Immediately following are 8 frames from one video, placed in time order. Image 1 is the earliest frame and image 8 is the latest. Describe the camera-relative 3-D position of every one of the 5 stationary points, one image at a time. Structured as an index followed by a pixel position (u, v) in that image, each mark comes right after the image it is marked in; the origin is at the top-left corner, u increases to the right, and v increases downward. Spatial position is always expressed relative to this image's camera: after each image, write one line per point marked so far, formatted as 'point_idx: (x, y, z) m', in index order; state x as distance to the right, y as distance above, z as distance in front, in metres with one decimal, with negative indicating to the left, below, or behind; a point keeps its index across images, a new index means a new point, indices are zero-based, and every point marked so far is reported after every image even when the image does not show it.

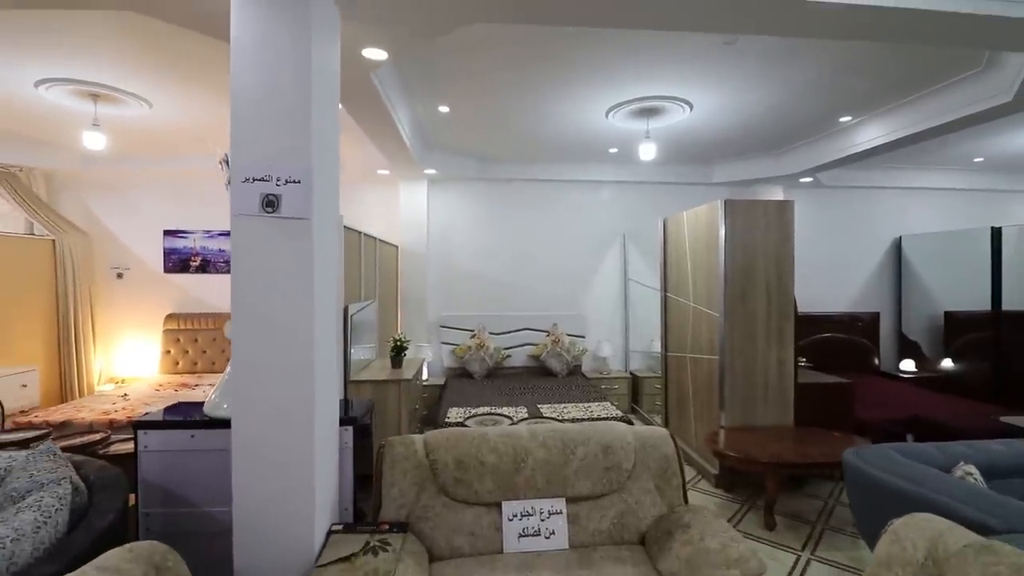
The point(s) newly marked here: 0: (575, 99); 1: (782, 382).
0: (+0.5, +1.4, +3.7) m
1: (+2.0, -0.7, +3.6) m
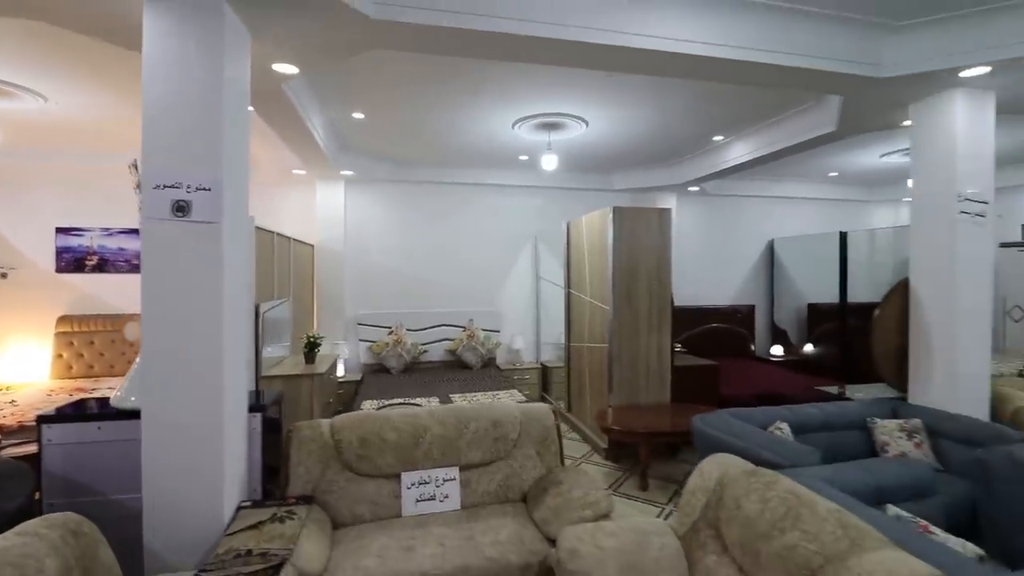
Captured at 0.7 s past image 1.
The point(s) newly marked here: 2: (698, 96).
0: (-0.3, +1.5, +4.1) m
1: (+1.3, -0.7, +4.2) m
2: (+1.4, +1.4, +3.7) m
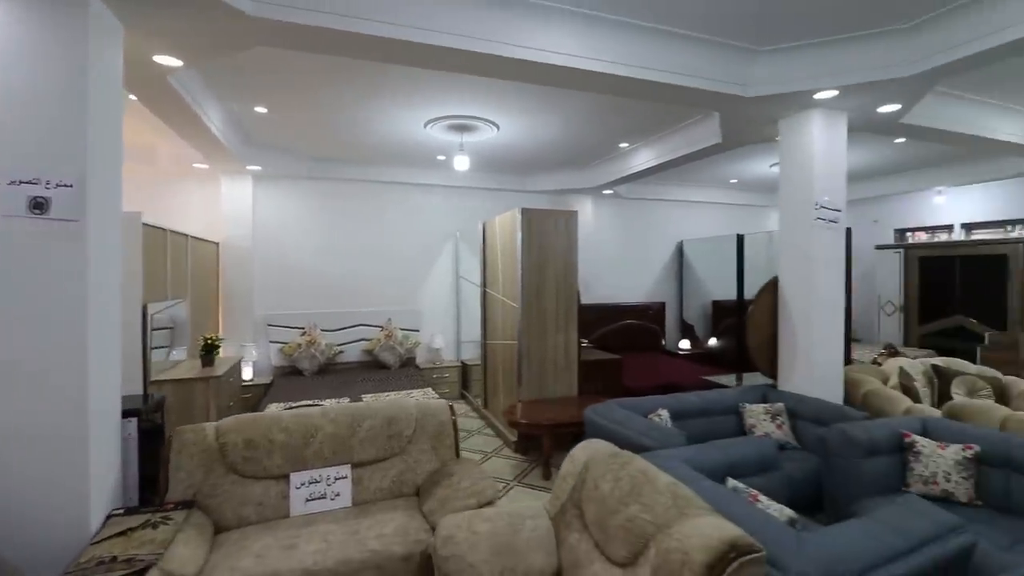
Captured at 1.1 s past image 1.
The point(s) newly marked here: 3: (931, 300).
0: (-1.0, +1.5, +4.1) m
1: (+0.5, -0.6, +4.4) m
2: (+0.7, +1.5, +3.9) m
3: (+5.6, -0.2, +6.6) m
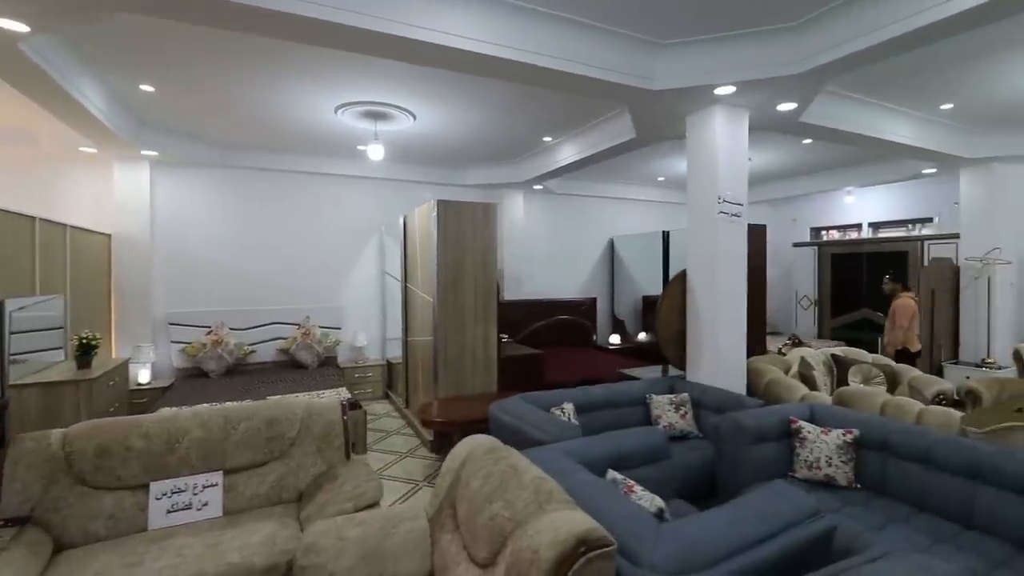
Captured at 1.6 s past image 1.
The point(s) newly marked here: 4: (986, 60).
0: (-1.7, +1.5, +3.8) m
1: (-0.2, -0.6, +4.3) m
2: (0.0, +1.5, +3.9) m
3: (+4.7, -0.1, +7.0) m
4: (+3.0, +1.5, +3.2) m
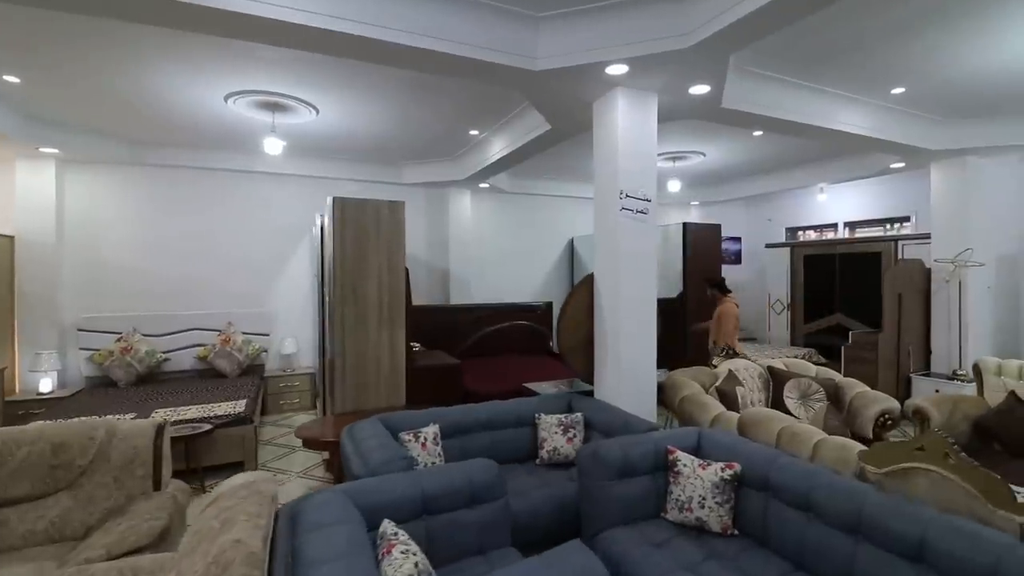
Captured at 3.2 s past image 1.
0: (-2.4, +1.5, +3.5) m
1: (-0.9, -0.6, +3.9) m
2: (-0.7, +1.5, +3.5) m
3: (+4.0, -0.1, +6.6) m
4: (+2.3, +1.4, +2.7) m
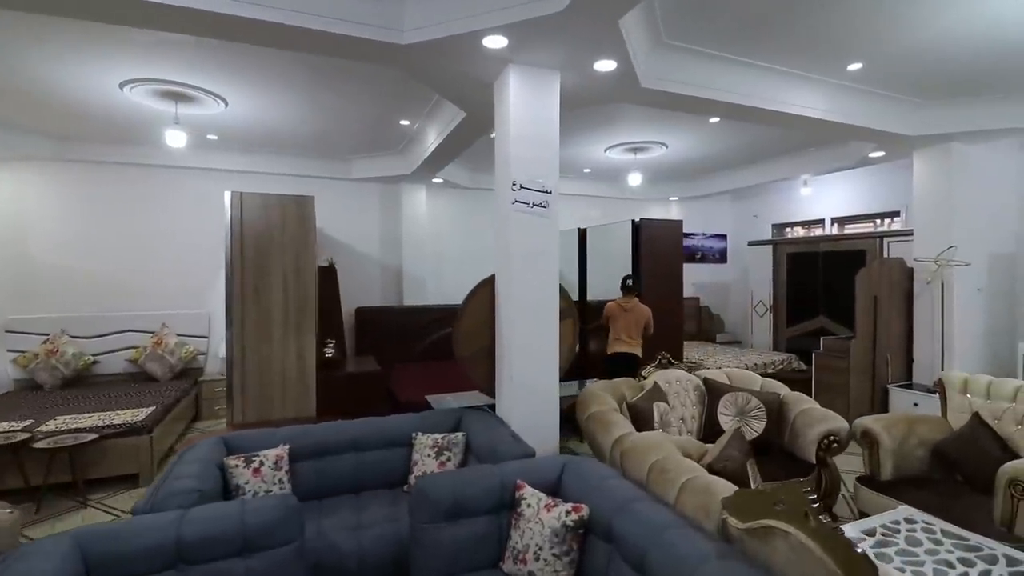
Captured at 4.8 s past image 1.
0: (-3.0, +1.5, +3.3) m
1: (-1.5, -0.6, +3.7) m
2: (-1.4, +1.5, +3.2) m
3: (+3.5, -0.1, +6.1) m
4: (+1.6, +1.4, +2.3) m
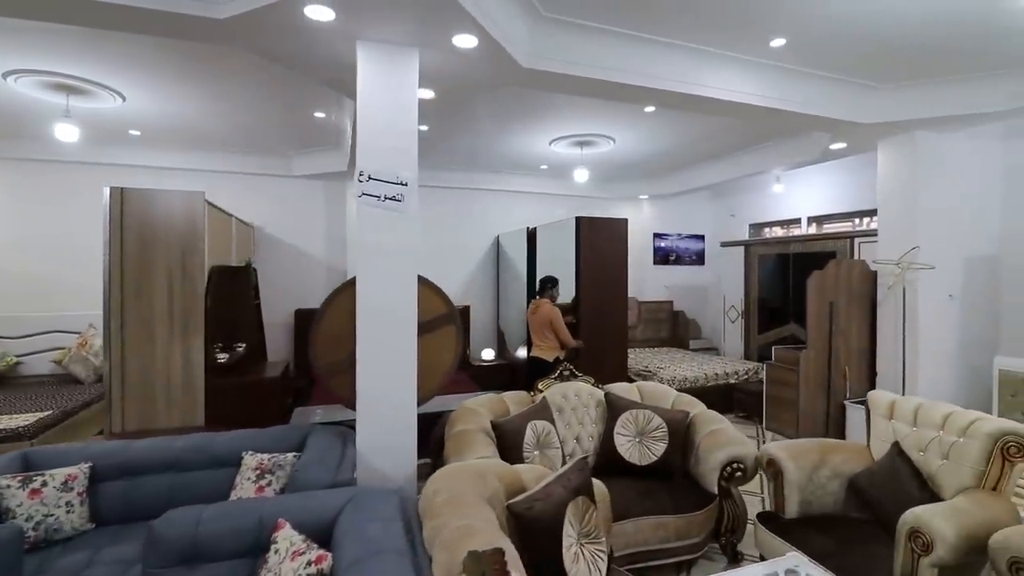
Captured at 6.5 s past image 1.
0: (-3.7, +1.5, +3.2) m
1: (-2.2, -0.6, +3.5) m
2: (-2.0, +1.4, +3.0) m
3: (+2.9, -0.2, +5.6) m
4: (+0.9, +1.4, +2.0) m
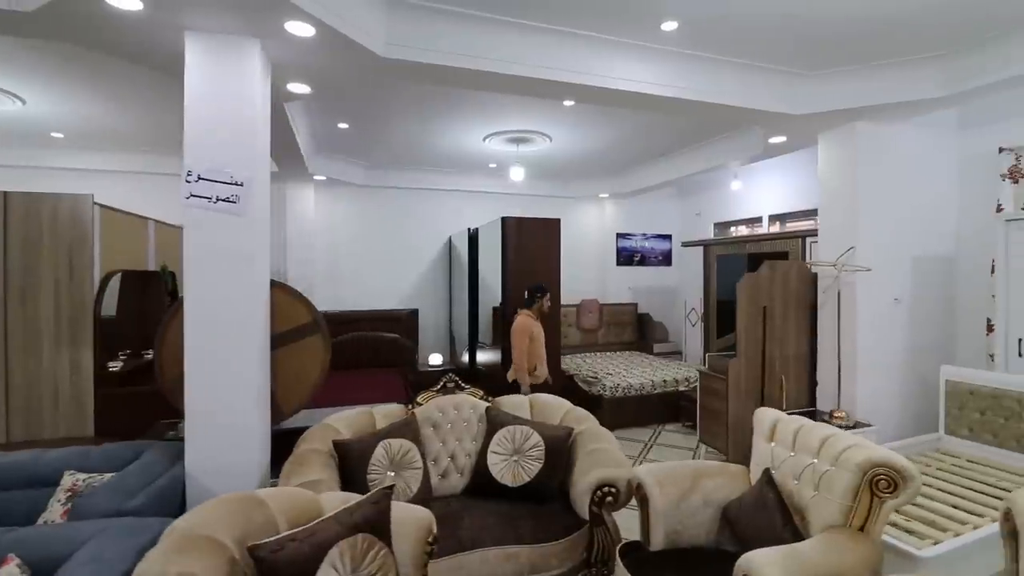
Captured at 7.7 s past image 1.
0: (-4.4, +1.4, +3.1) m
1: (-2.9, -0.7, +3.4) m
2: (-2.7, +1.4, +2.9) m
3: (+2.3, -0.2, +5.3) m
4: (+0.1, +1.3, +1.8) m
